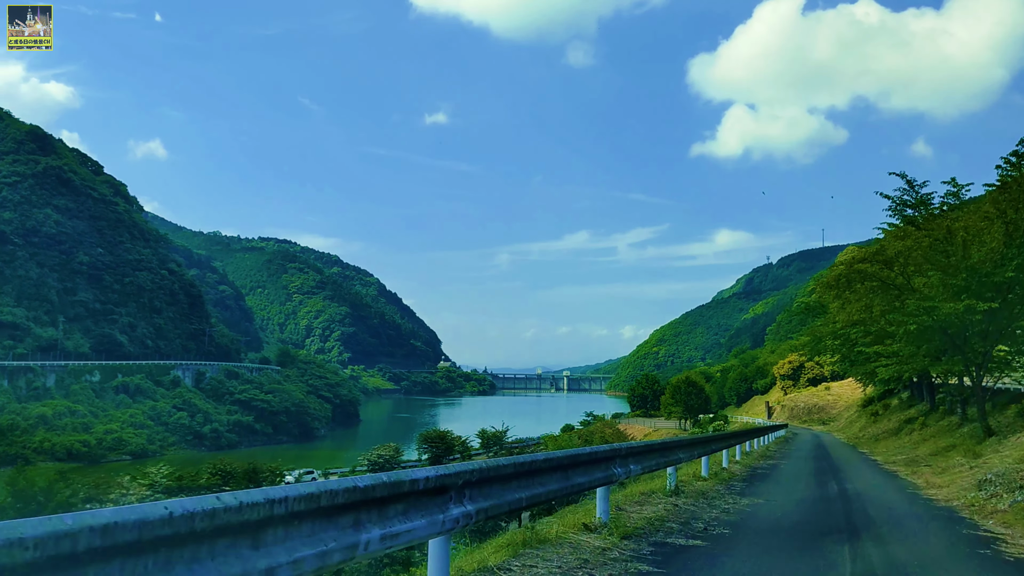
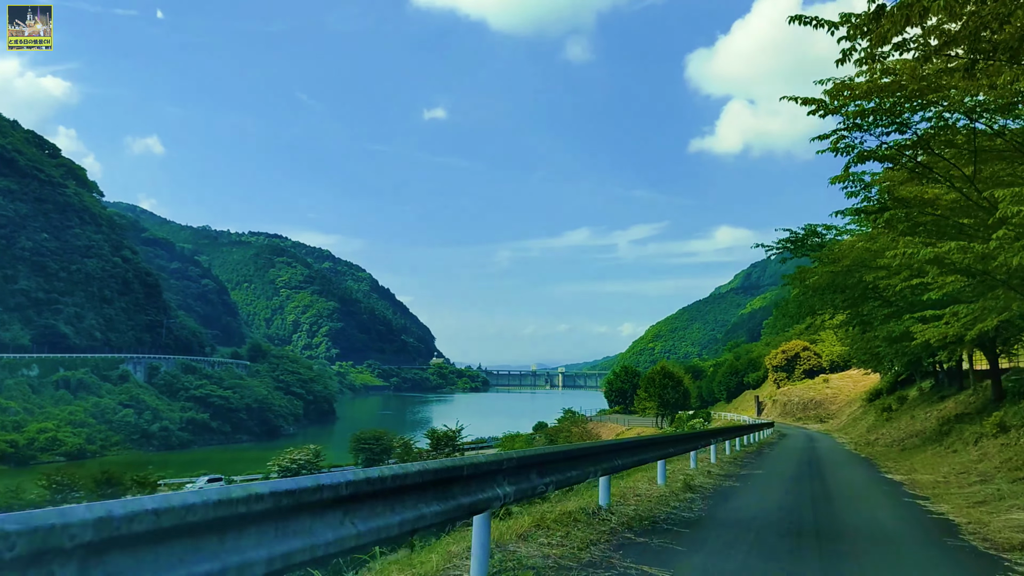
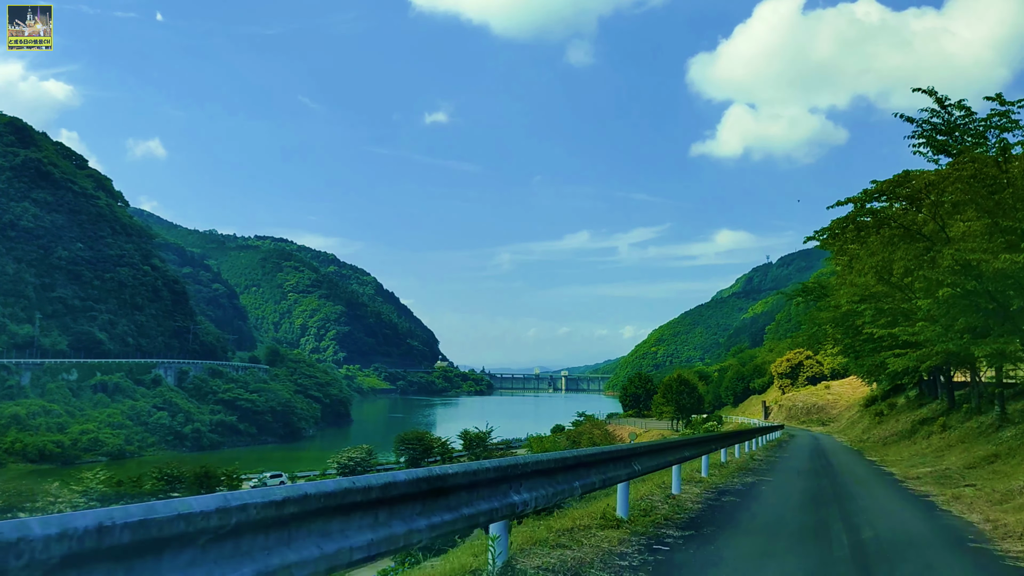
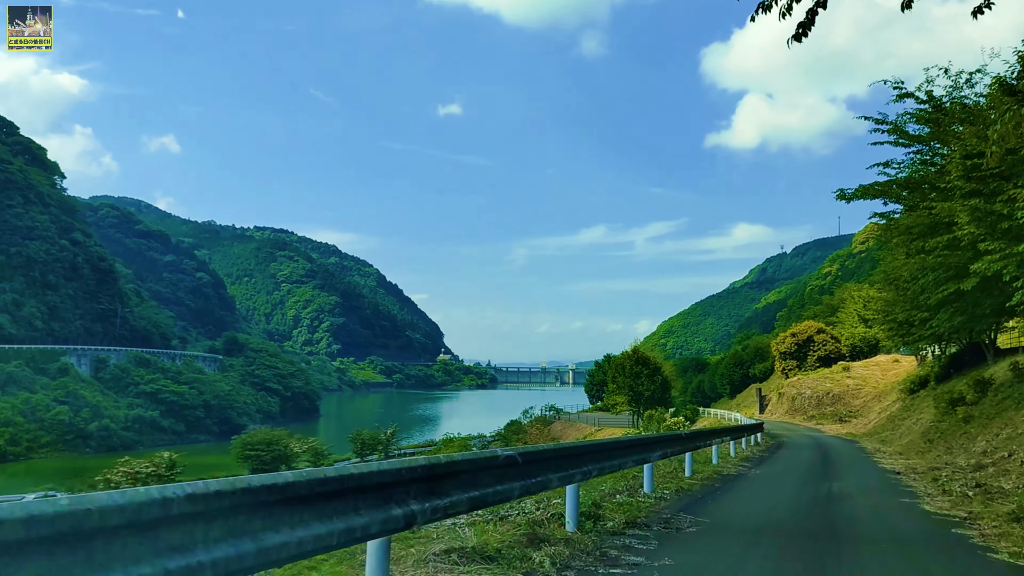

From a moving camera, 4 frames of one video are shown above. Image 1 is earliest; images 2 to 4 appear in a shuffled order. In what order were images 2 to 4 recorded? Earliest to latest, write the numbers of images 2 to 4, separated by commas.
3, 2, 4
